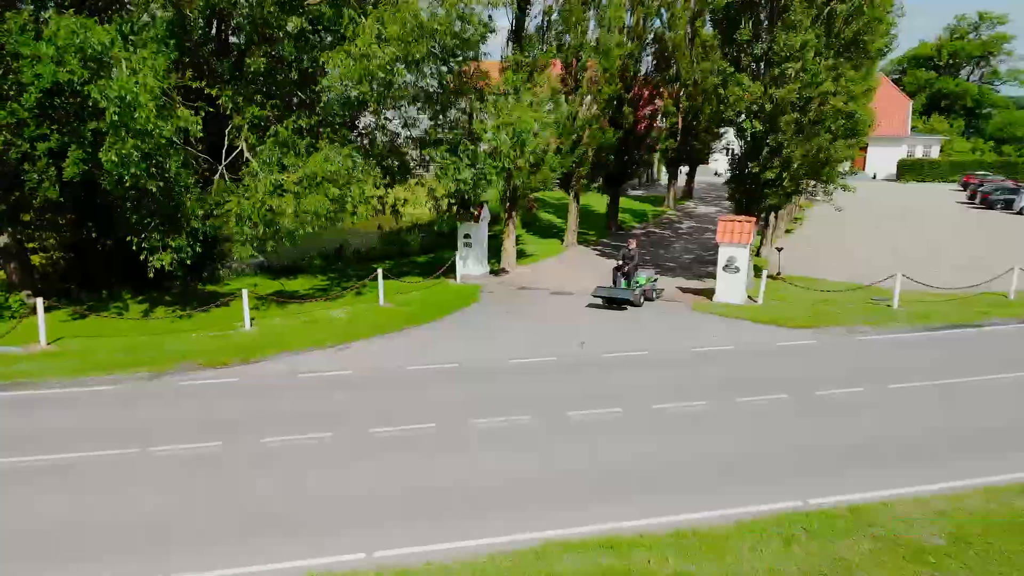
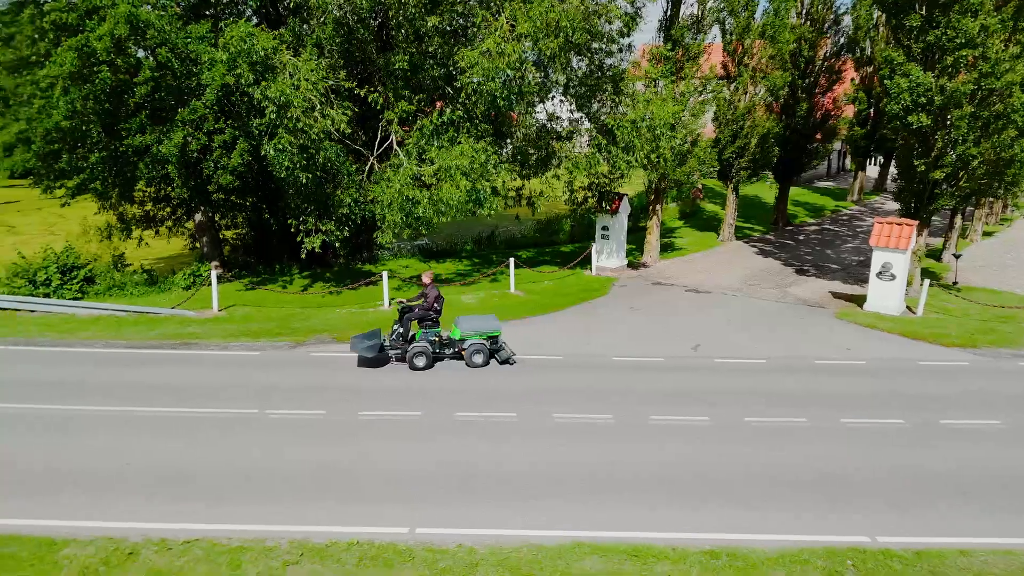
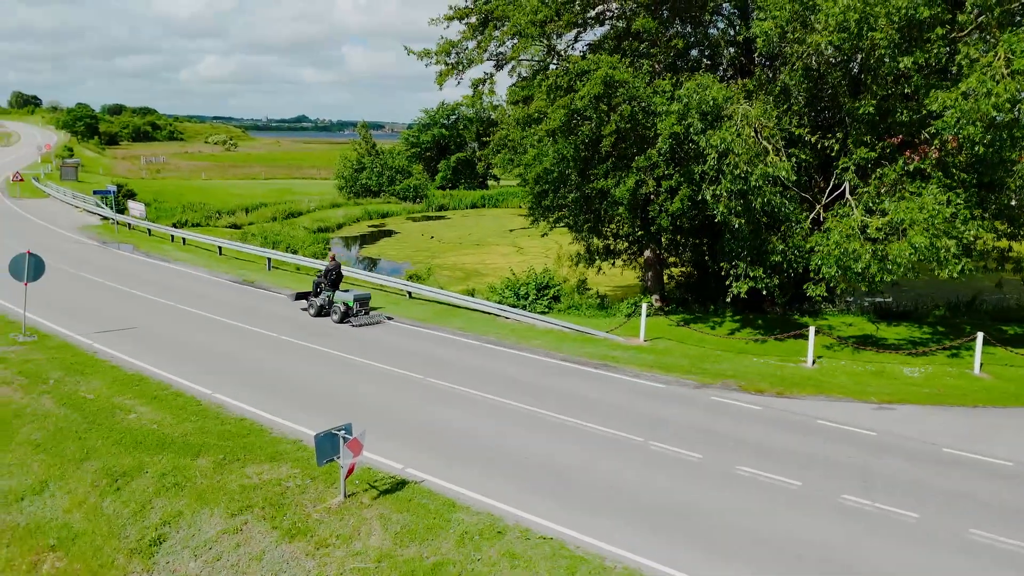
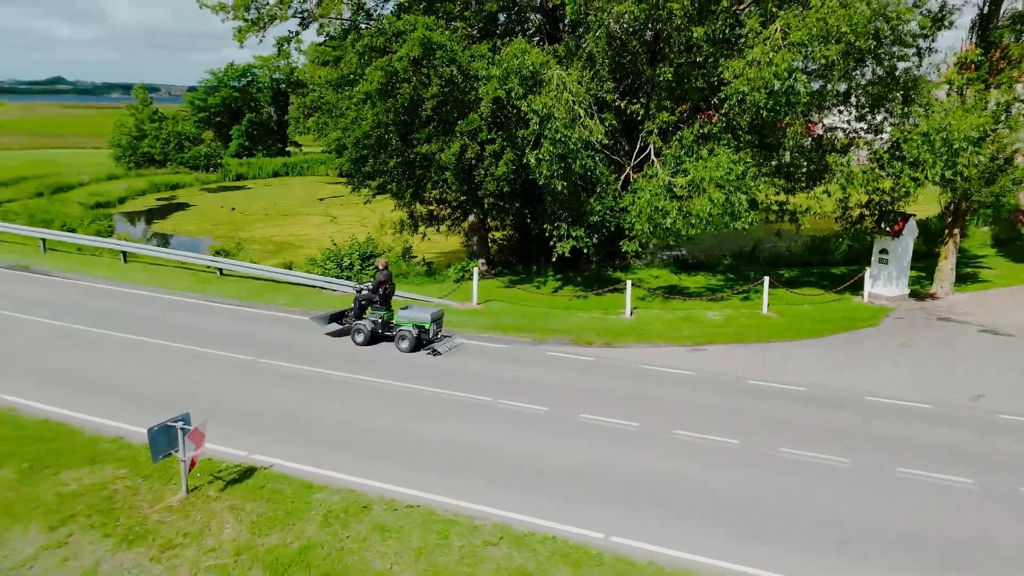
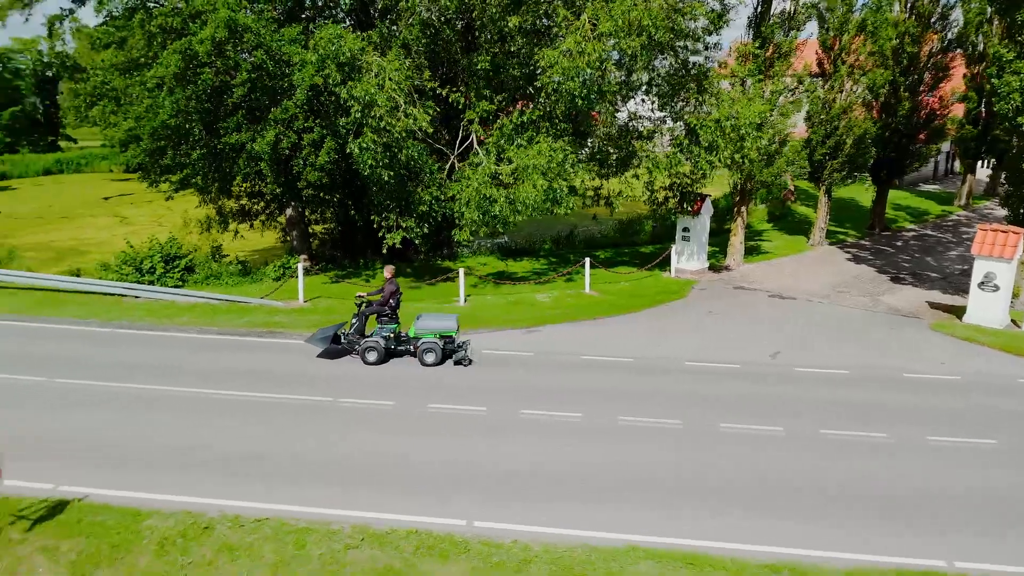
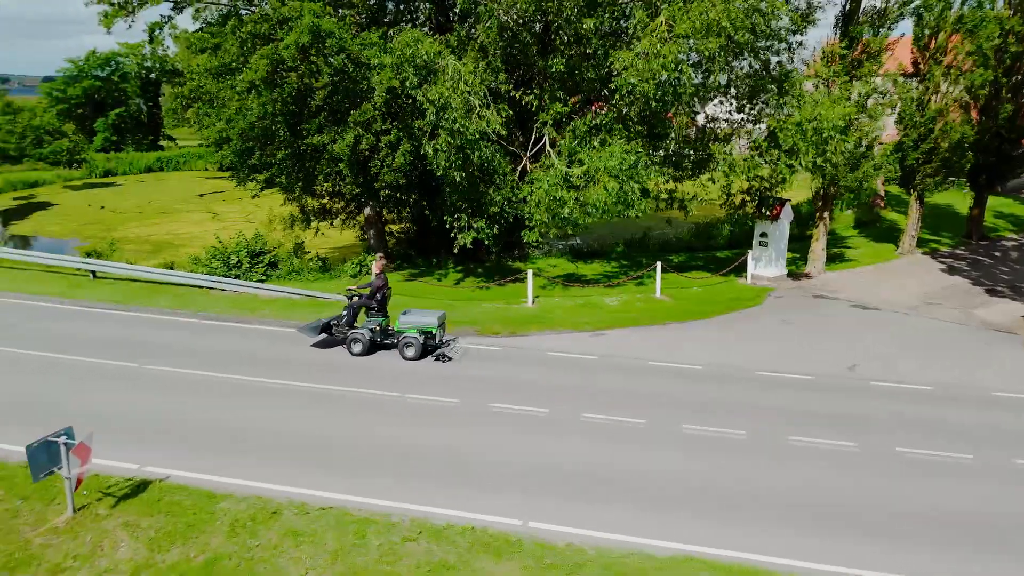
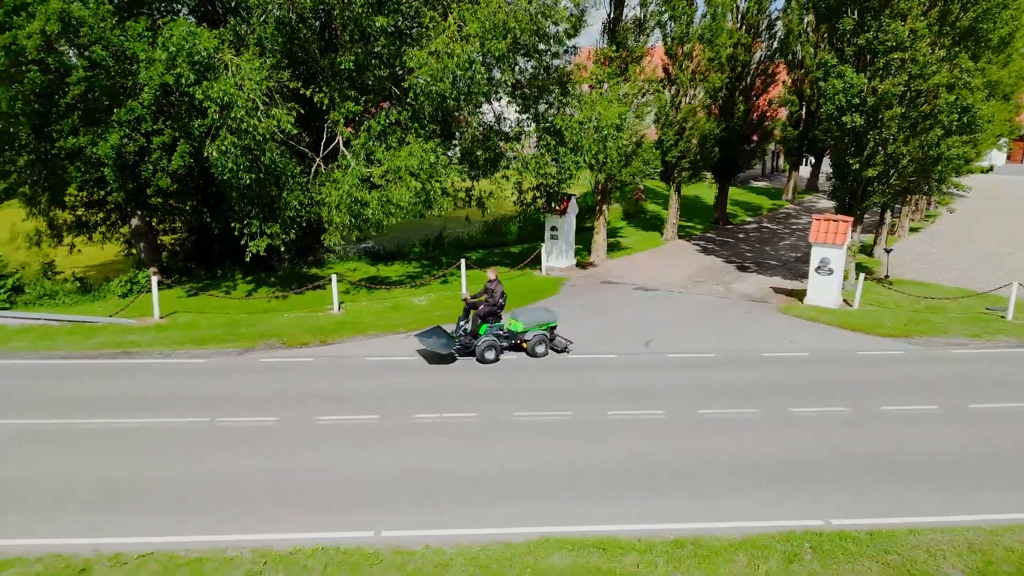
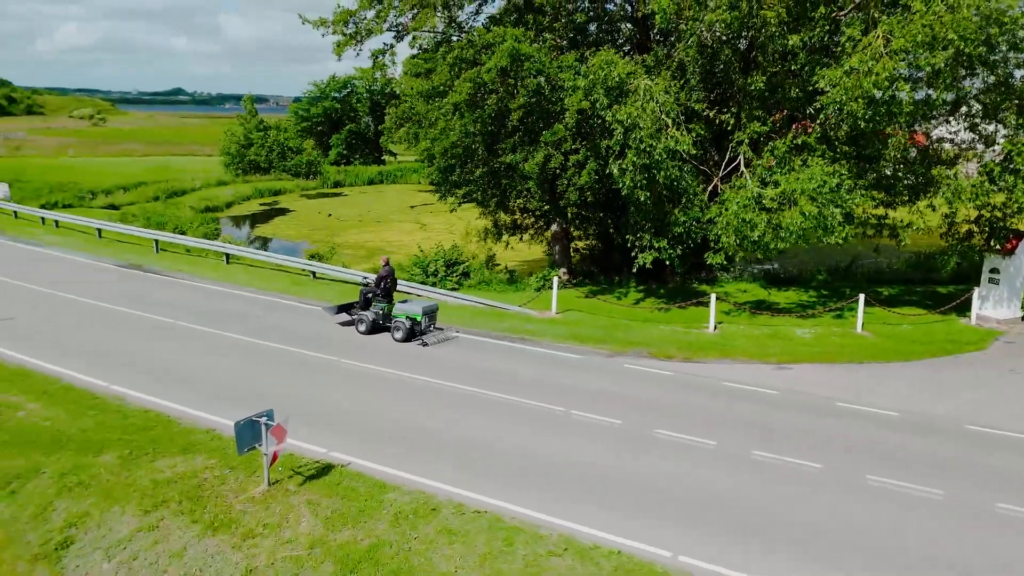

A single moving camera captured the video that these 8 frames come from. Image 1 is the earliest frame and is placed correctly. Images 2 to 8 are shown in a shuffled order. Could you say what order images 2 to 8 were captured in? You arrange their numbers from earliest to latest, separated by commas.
7, 2, 5, 6, 4, 8, 3
